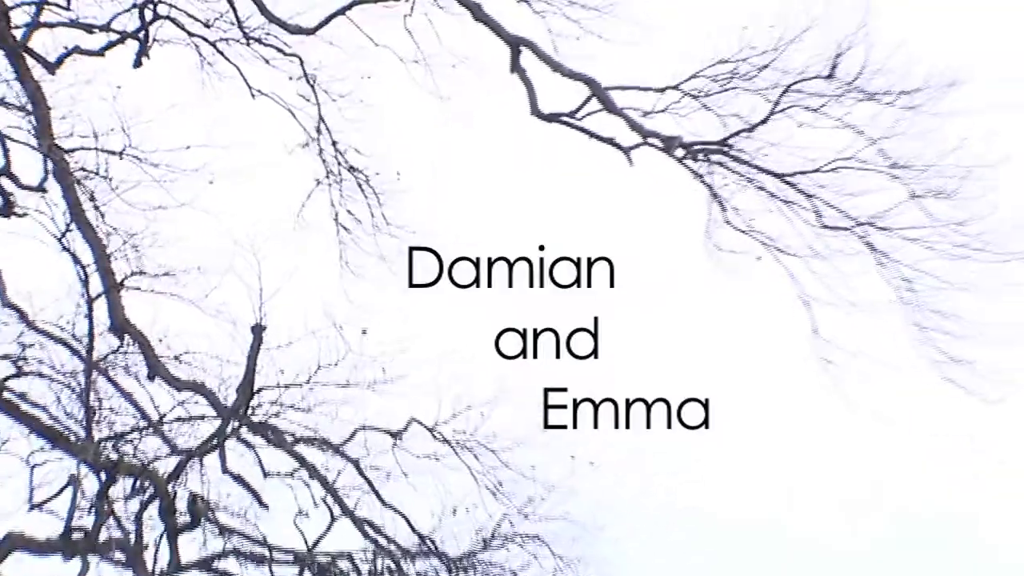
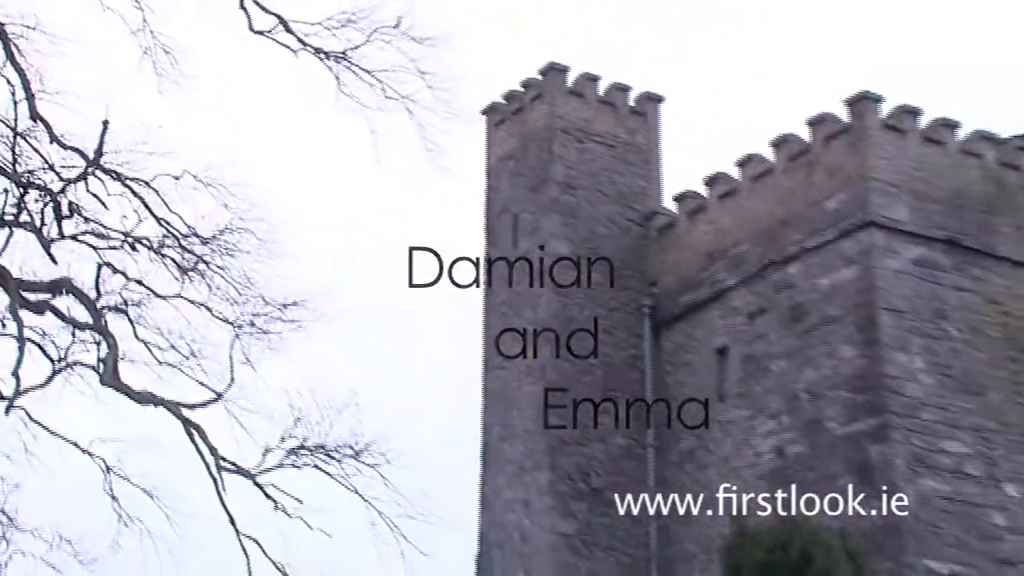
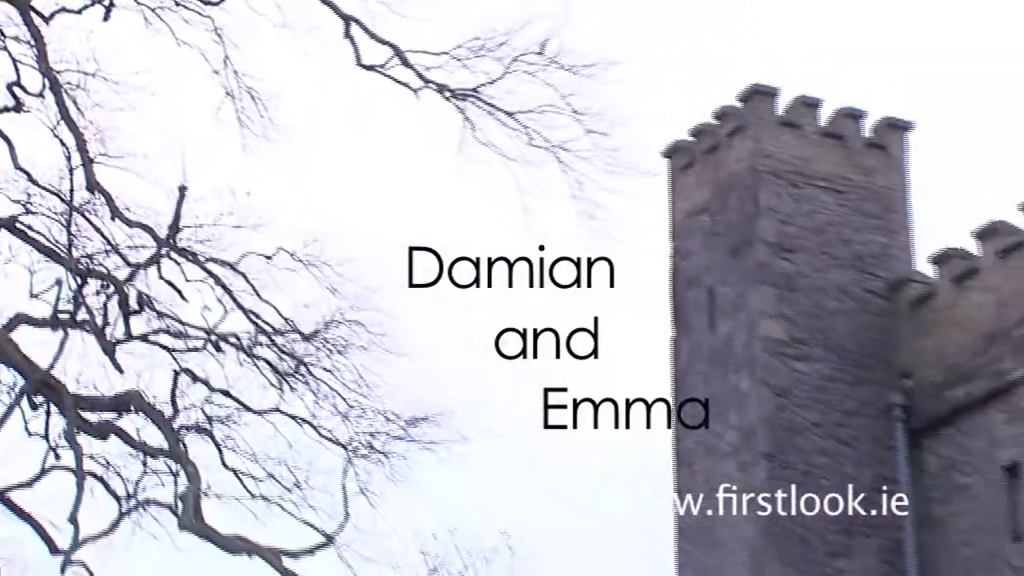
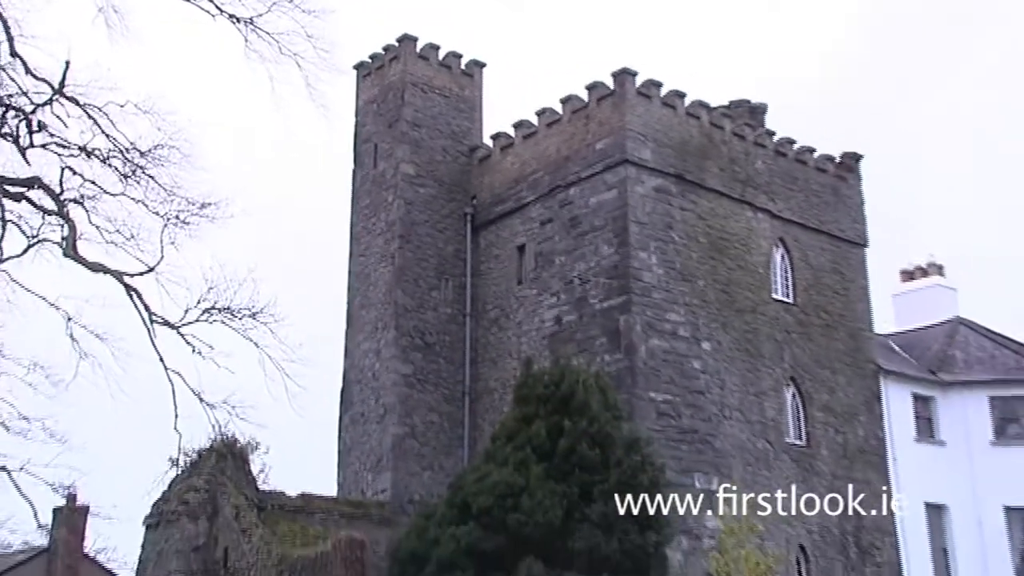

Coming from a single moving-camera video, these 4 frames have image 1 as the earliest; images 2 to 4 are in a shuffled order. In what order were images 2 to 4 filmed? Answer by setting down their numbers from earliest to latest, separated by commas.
3, 2, 4
